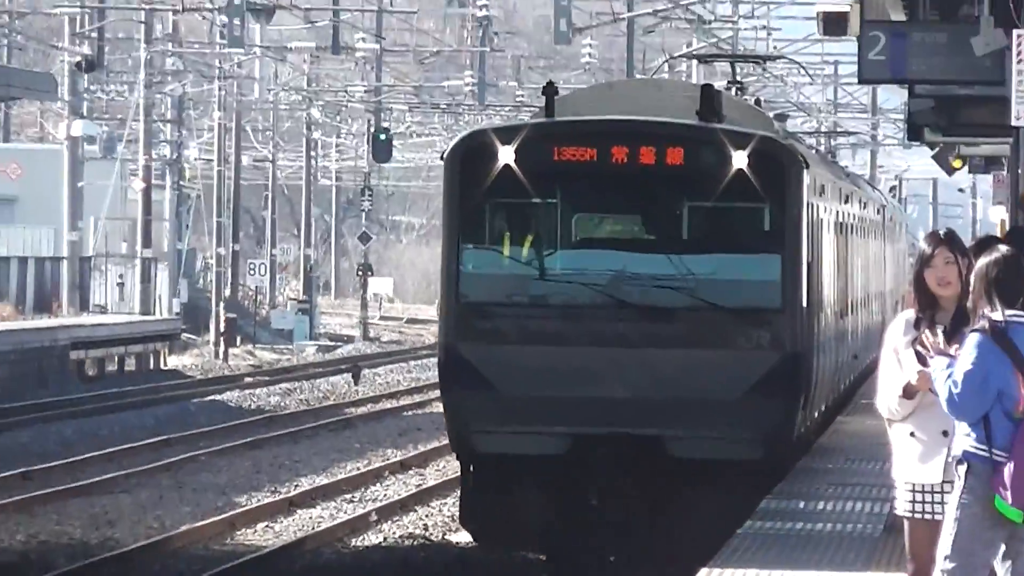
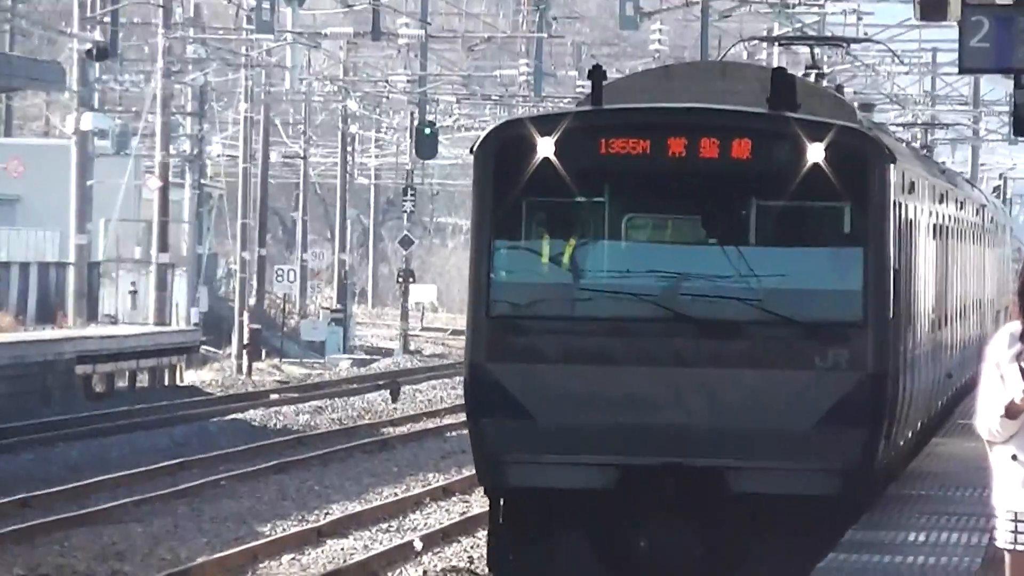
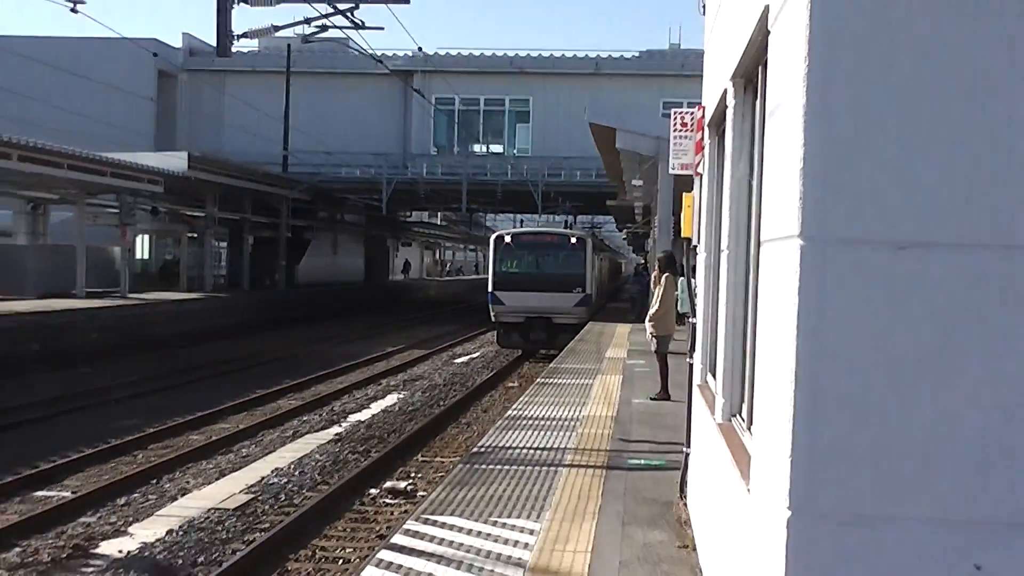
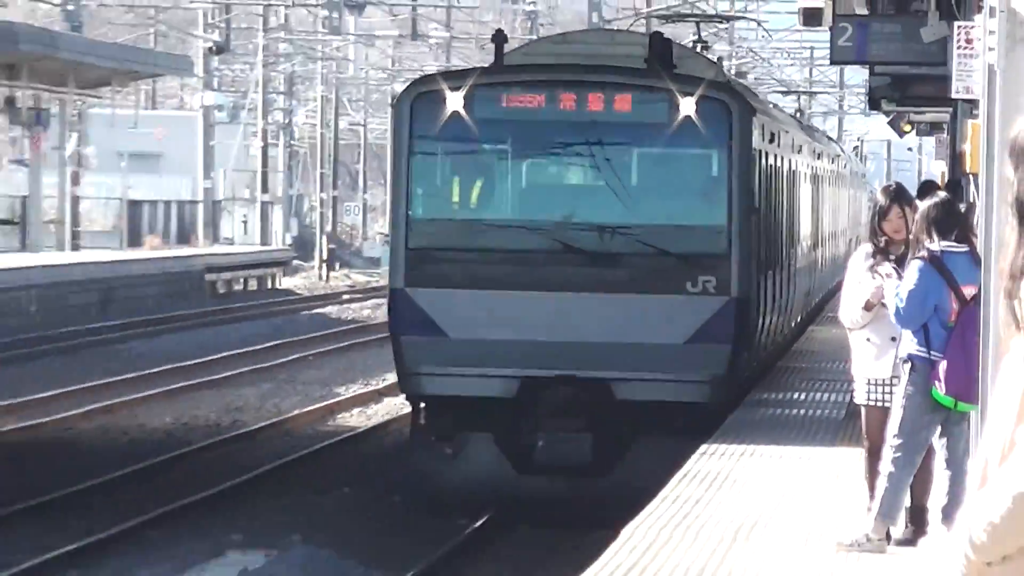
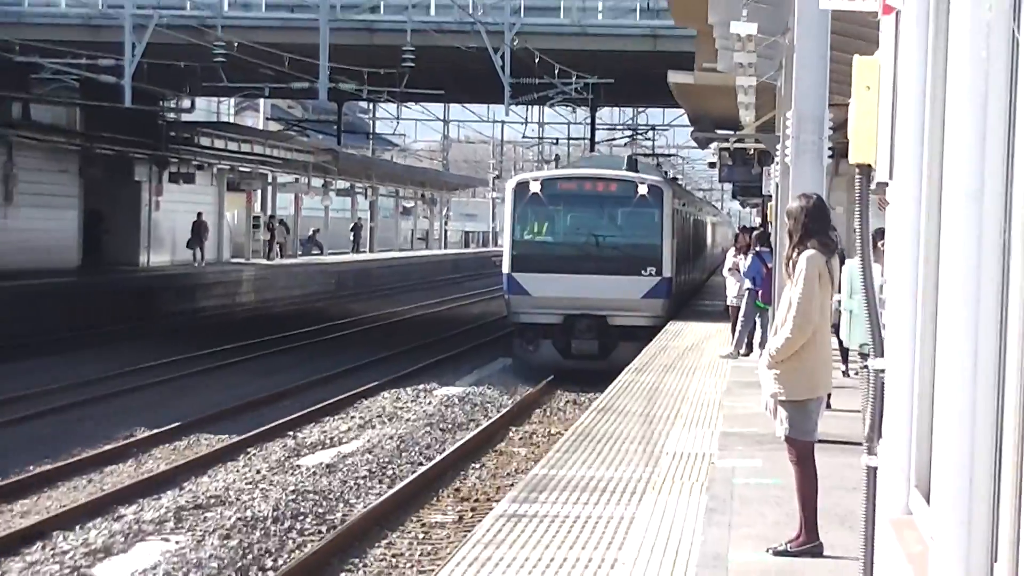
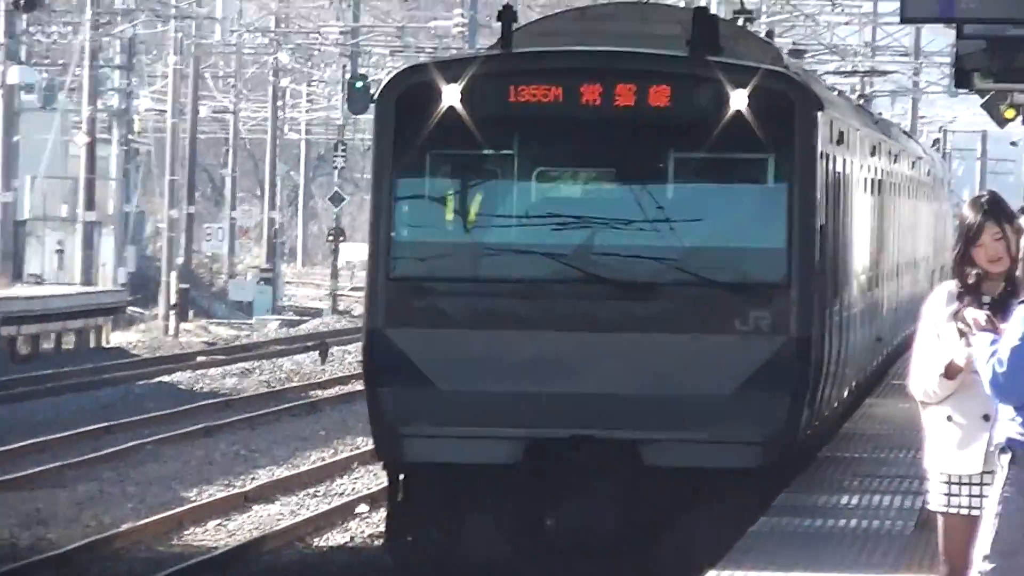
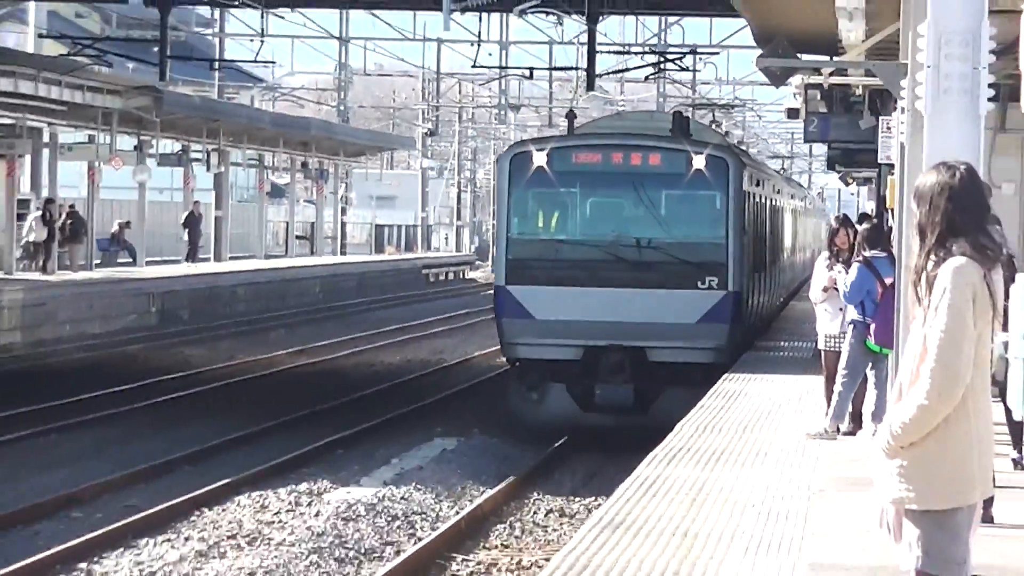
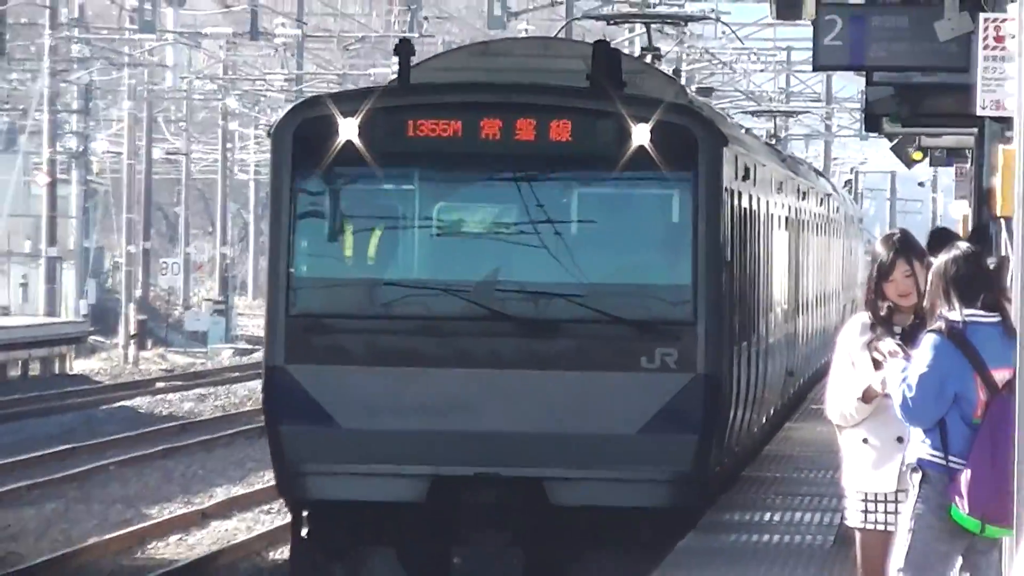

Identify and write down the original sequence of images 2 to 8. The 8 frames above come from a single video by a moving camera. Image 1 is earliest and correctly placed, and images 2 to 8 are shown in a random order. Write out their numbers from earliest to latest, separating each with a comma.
2, 6, 8, 4, 7, 5, 3
